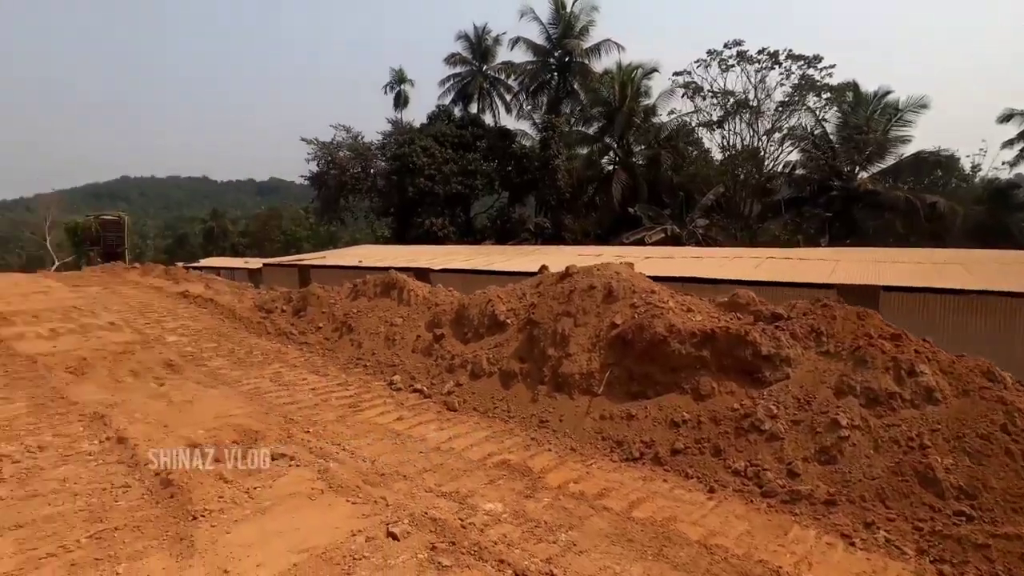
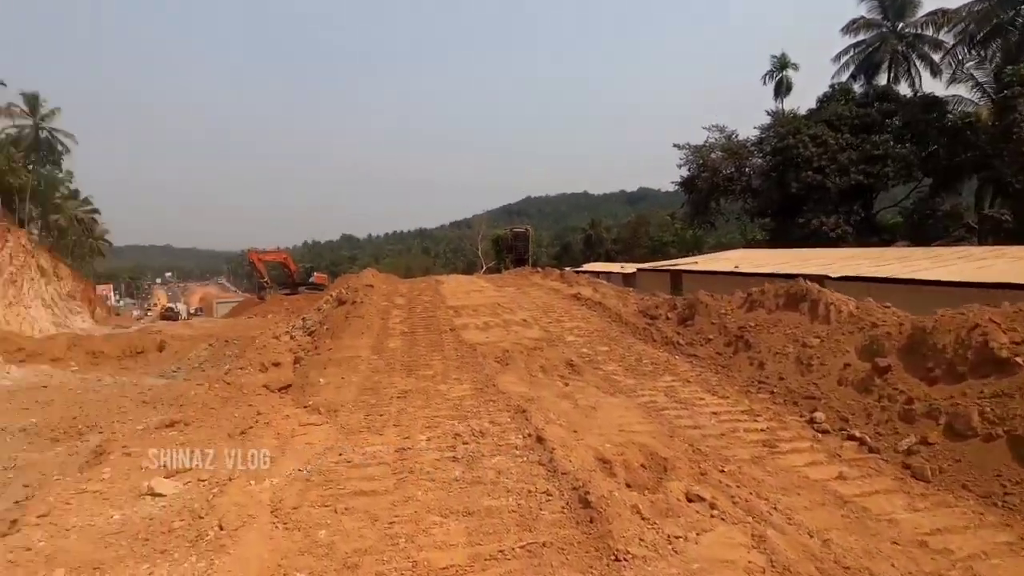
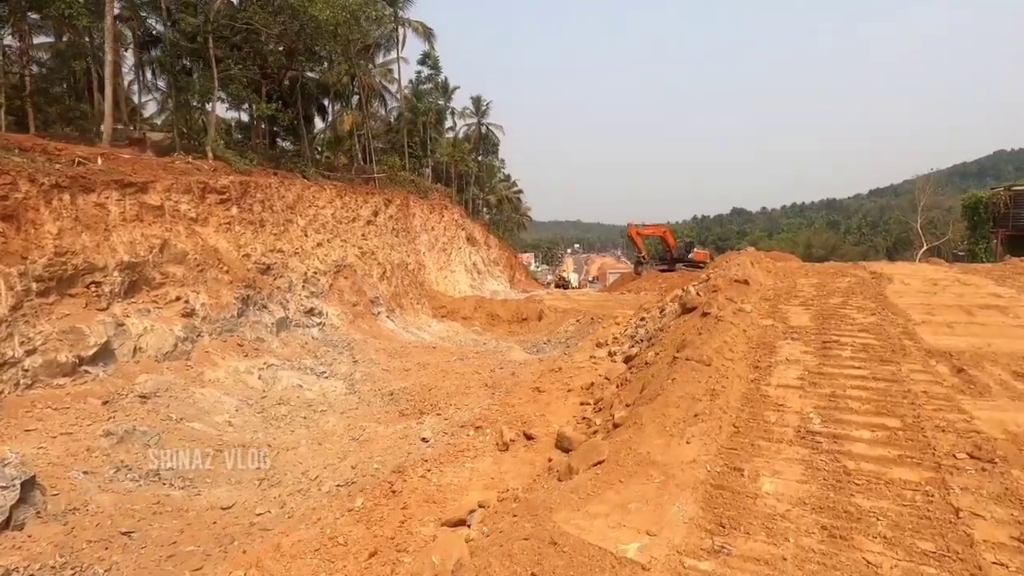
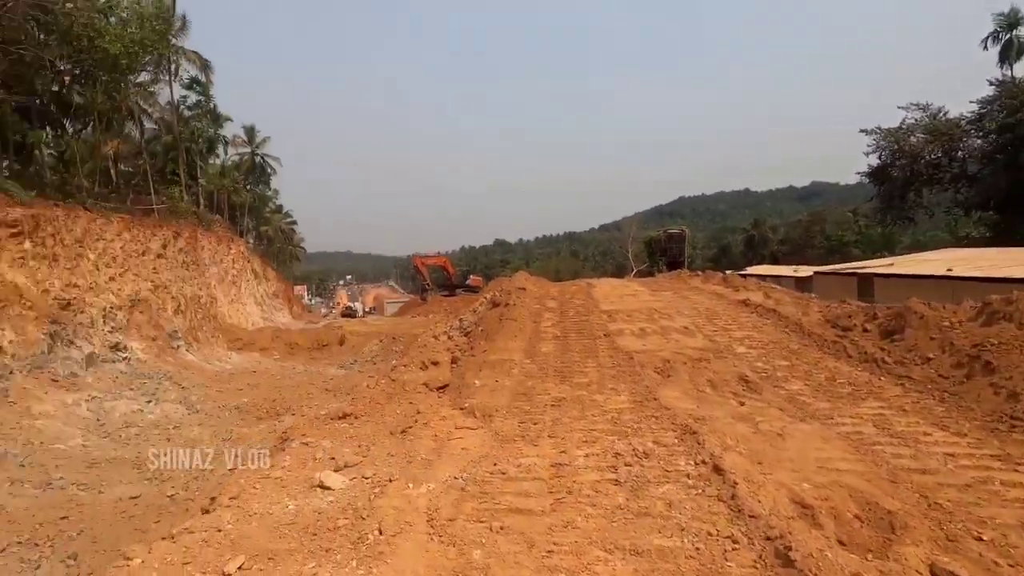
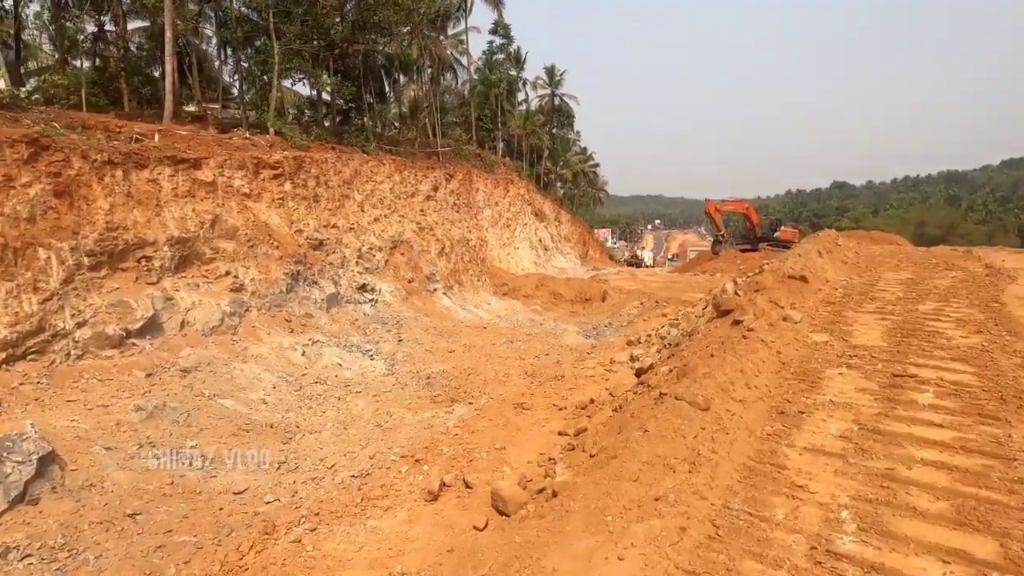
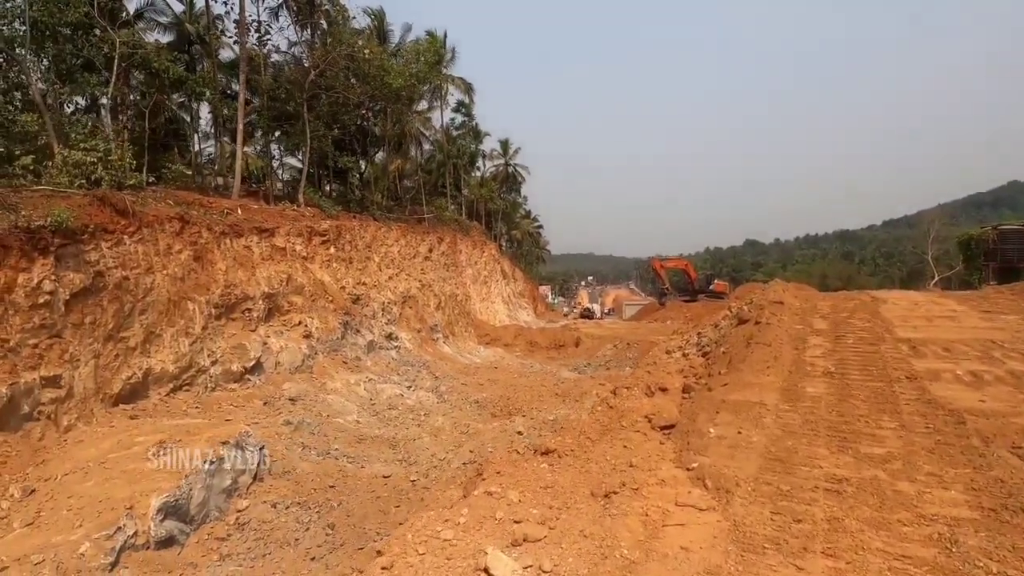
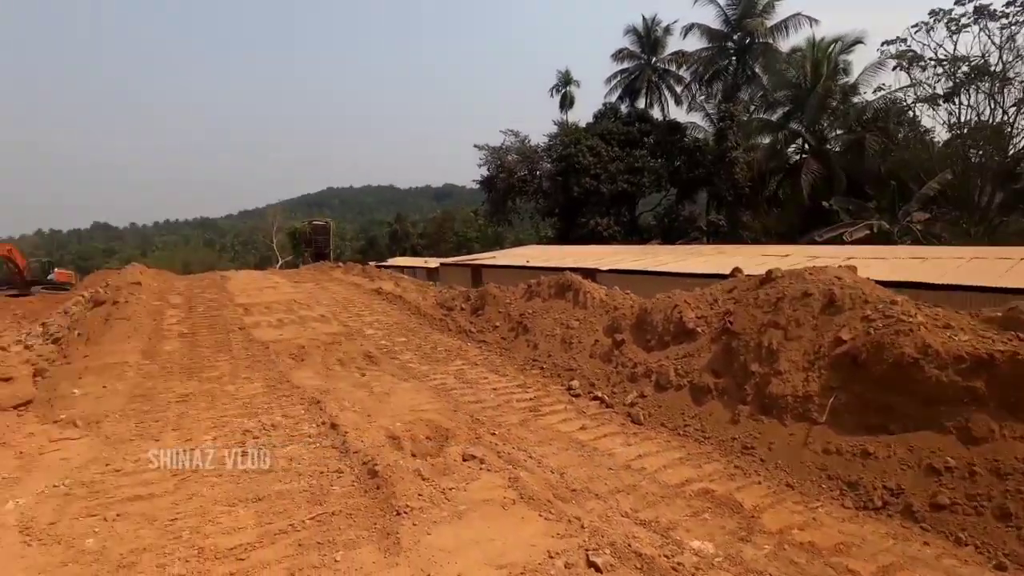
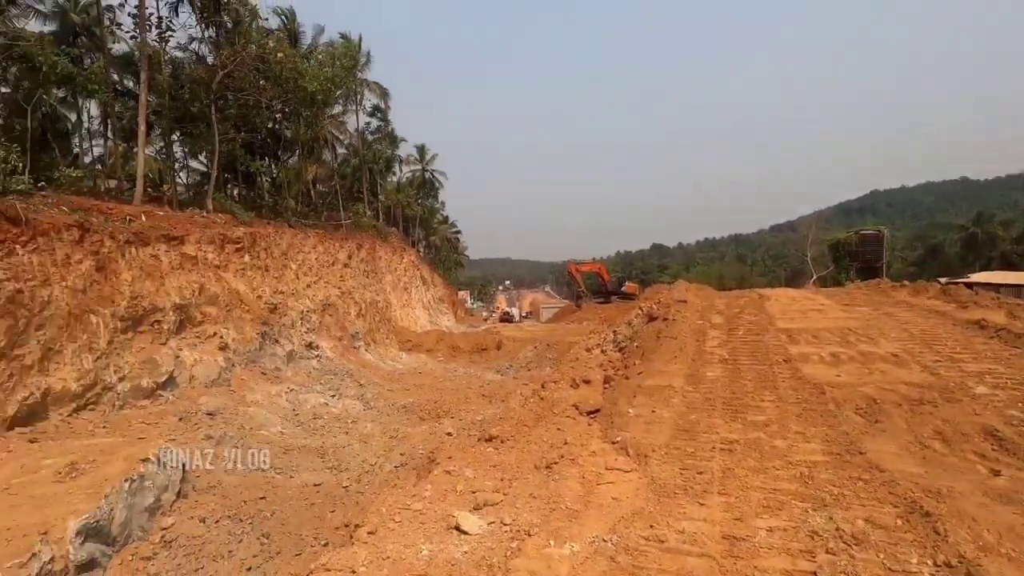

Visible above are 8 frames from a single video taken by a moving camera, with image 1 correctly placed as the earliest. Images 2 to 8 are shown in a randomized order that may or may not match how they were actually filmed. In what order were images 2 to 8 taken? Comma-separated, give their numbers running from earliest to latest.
7, 2, 4, 8, 6, 3, 5
